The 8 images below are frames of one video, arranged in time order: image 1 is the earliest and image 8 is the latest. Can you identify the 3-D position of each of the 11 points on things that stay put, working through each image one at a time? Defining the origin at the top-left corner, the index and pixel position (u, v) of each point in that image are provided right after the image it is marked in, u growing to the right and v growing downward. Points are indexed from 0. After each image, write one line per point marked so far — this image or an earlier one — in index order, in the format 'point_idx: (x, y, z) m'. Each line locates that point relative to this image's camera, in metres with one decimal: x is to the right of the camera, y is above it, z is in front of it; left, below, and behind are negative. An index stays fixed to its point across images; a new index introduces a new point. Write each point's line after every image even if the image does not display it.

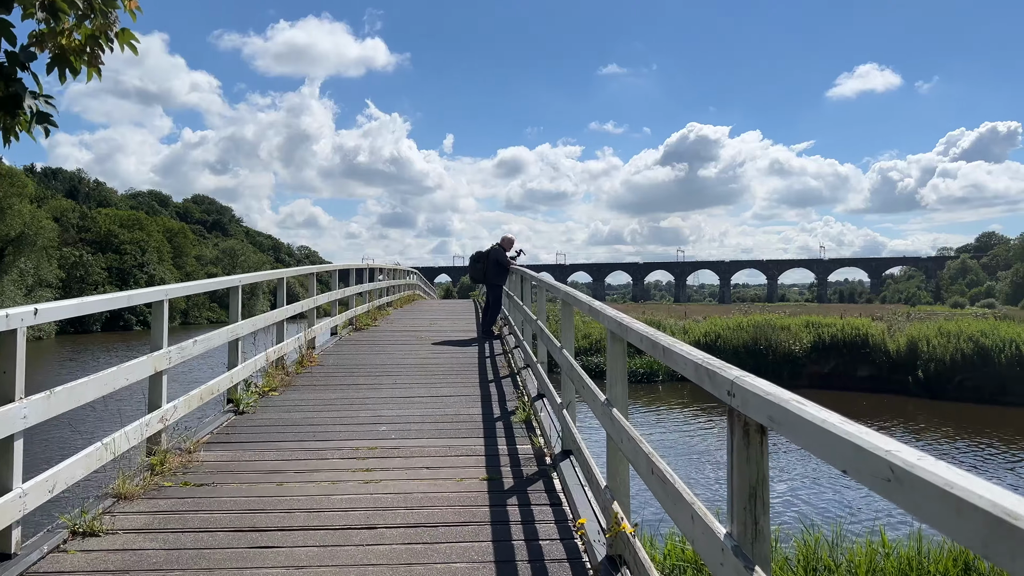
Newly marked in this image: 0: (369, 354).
0: (-1.3, -0.6, +7.7) m
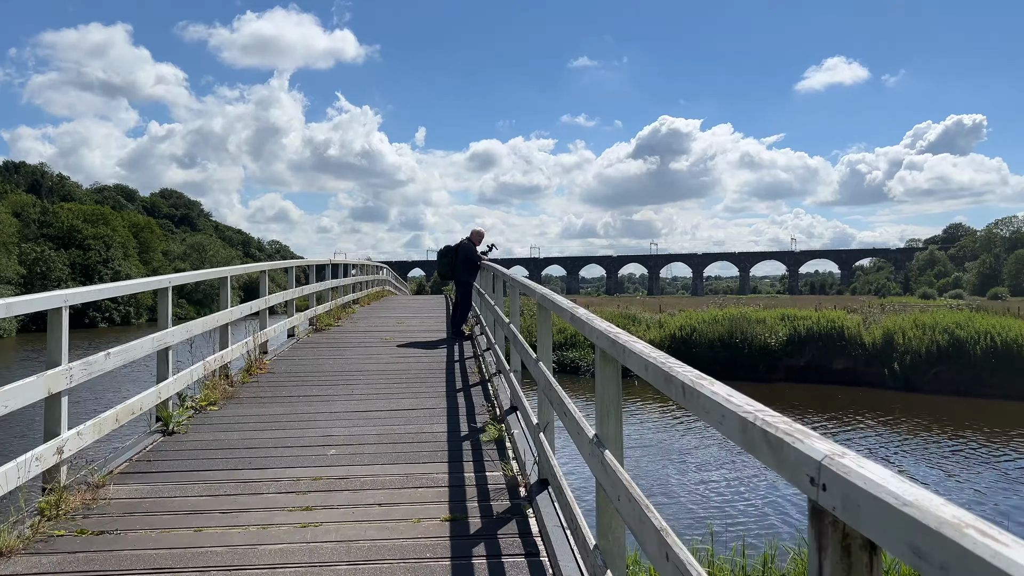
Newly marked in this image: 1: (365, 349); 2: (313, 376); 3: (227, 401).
0: (-1.6, -0.6, +7.1) m
1: (-1.3, -0.6, +7.7) m
2: (-1.5, -0.7, +6.2) m
3: (-1.8, -0.7, +5.3) m
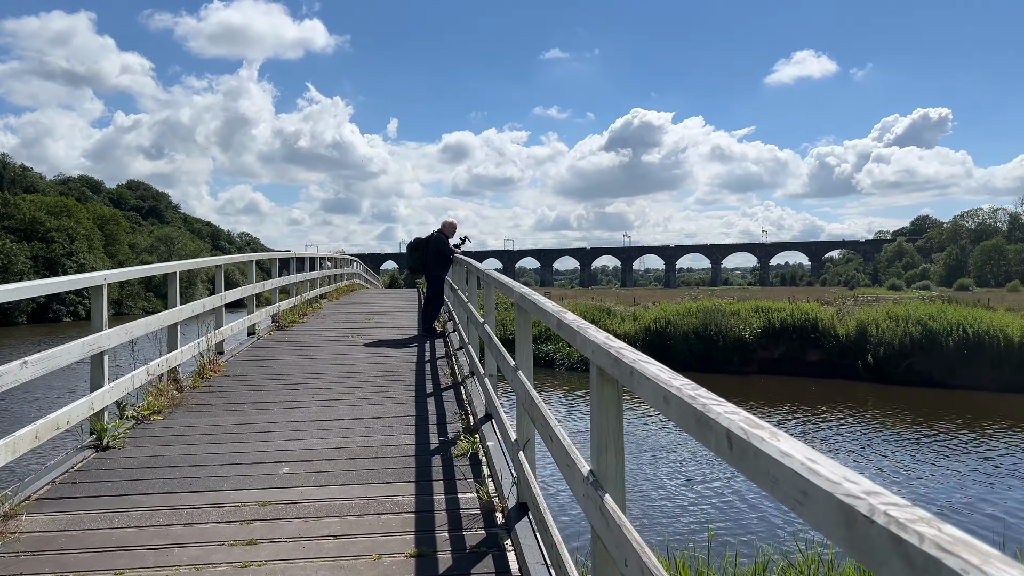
0: (-1.8, -0.6, +6.6) m
1: (-1.6, -0.5, +7.2) m
2: (-1.7, -0.6, +5.8) m
3: (-2.0, -0.7, +4.9) m
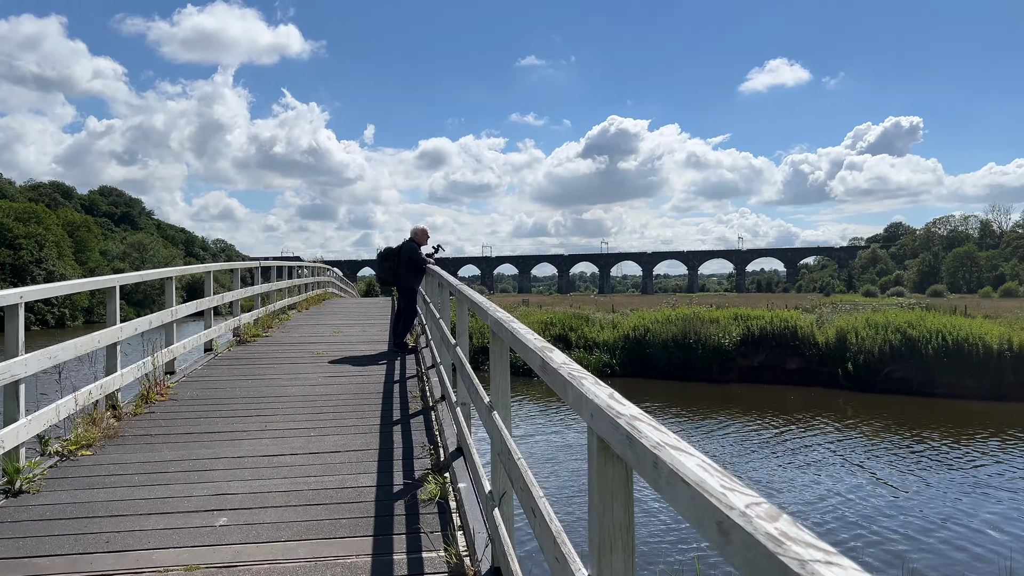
0: (-1.9, -0.7, +6.1) m
1: (-1.8, -0.6, +6.7) m
2: (-1.8, -0.7, +5.3) m
3: (-2.1, -0.8, +4.3) m
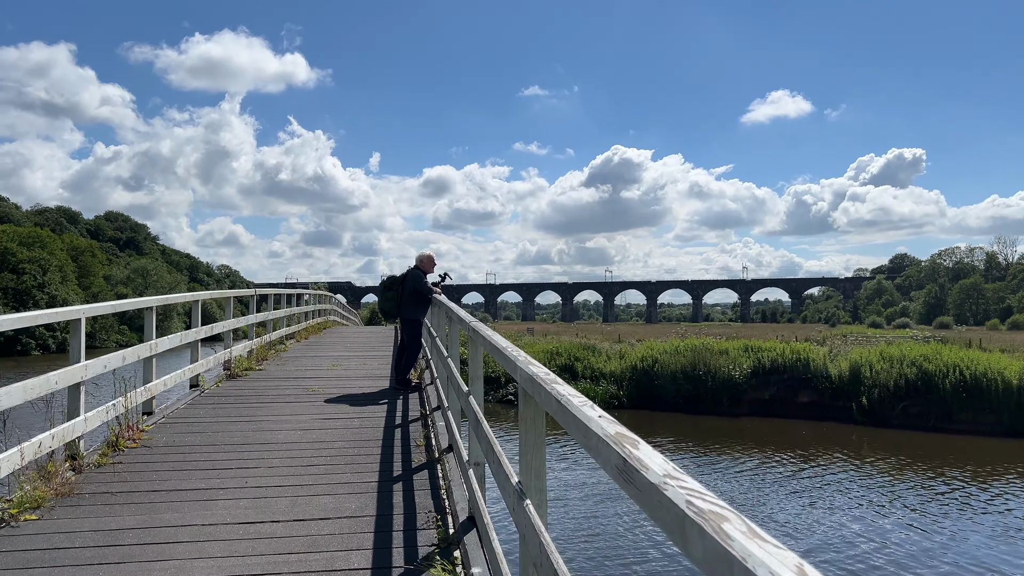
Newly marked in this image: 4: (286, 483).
0: (-1.8, -0.9, +5.5) m
1: (-1.7, -0.9, +6.1) m
2: (-1.7, -0.9, +4.7) m
3: (-2.0, -0.9, +3.7) m
4: (-1.1, -0.9, +4.0) m
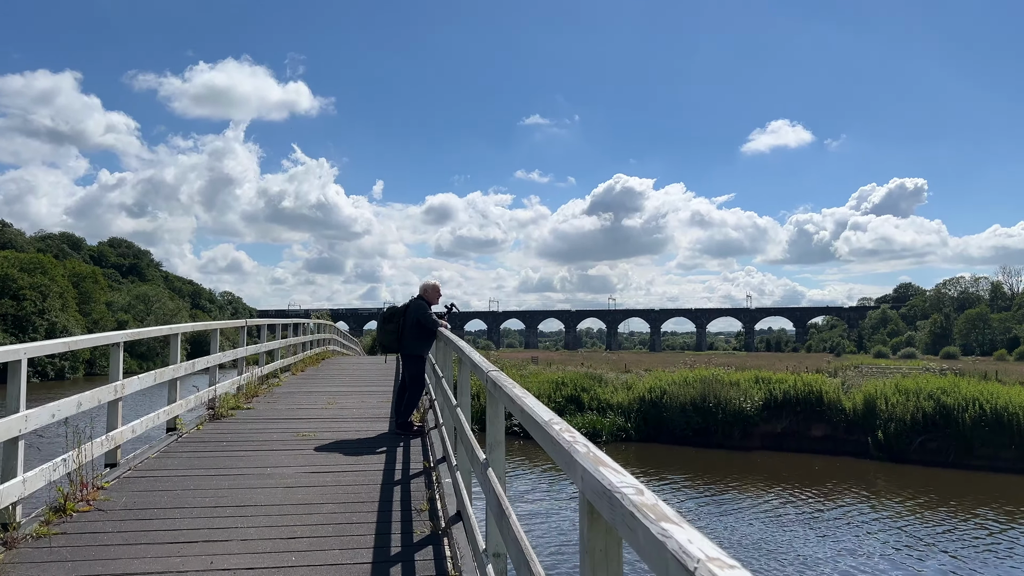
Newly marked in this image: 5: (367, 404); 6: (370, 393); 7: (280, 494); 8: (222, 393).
0: (-1.7, -1.1, +4.8) m
1: (-1.6, -1.1, +5.4) m
2: (-1.6, -1.1, +3.9) m
3: (-1.9, -1.1, +3.0) m
4: (-1.0, -1.1, +3.3) m
5: (-1.5, -1.1, +8.2) m
6: (-1.6, -1.2, +9.2) m
7: (-1.2, -1.1, +4.4) m
8: (-2.6, -0.9, +7.4) m
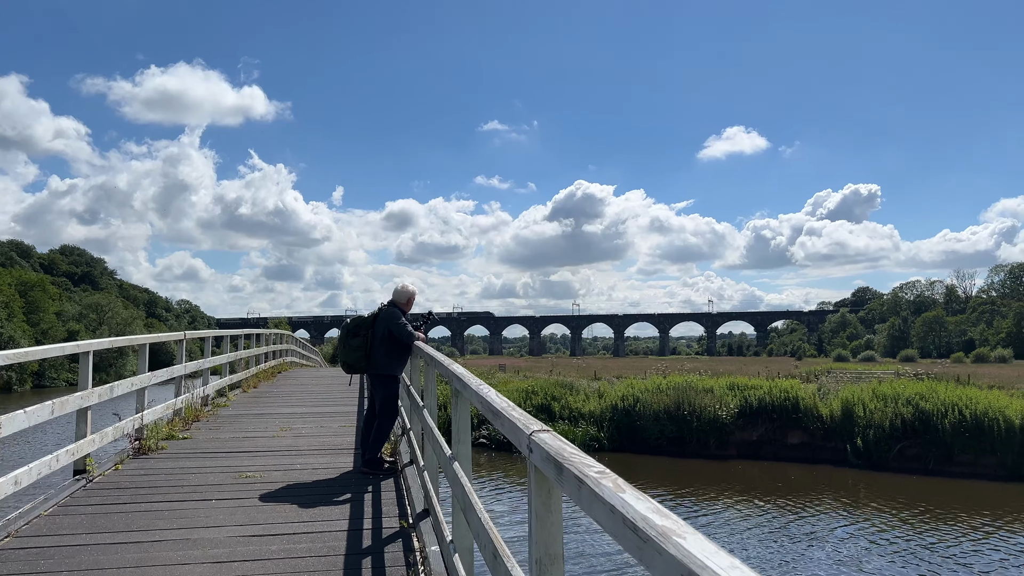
0: (-1.7, -1.1, +3.6) m
1: (-1.6, -1.1, +4.2) m
2: (-1.6, -1.1, +2.8) m
3: (-1.8, -1.1, +1.8) m
4: (-0.9, -1.1, +2.1) m
5: (-1.6, -1.2, +7.0) m
6: (-1.8, -1.2, +8.1) m
7: (-1.2, -1.1, +3.2) m
8: (-2.7, -1.0, +6.1) m
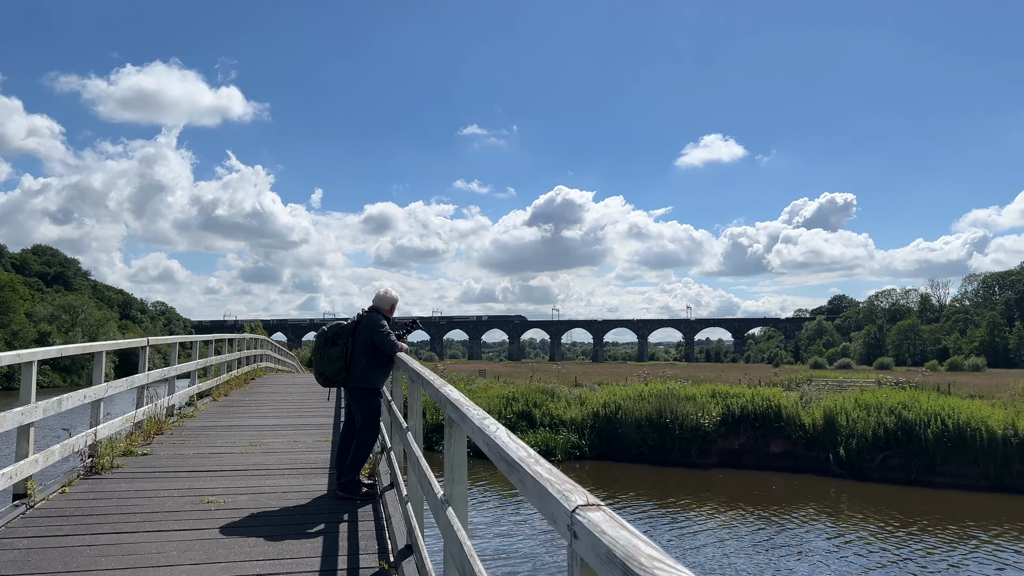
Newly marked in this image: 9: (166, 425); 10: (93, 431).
0: (-1.7, -1.1, +3.1) m
1: (-1.6, -1.1, +3.7) m
2: (-1.6, -1.1, +2.3) m
3: (-1.8, -1.1, +1.3) m
4: (-0.9, -1.1, +1.6) m
5: (-1.7, -1.2, +6.5) m
6: (-1.9, -1.3, +7.6) m
7: (-1.2, -1.1, +2.7) m
8: (-2.7, -1.0, +5.6) m
9: (-3.1, -1.2, +7.4) m
10: (-2.7, -0.9, +5.4) m
